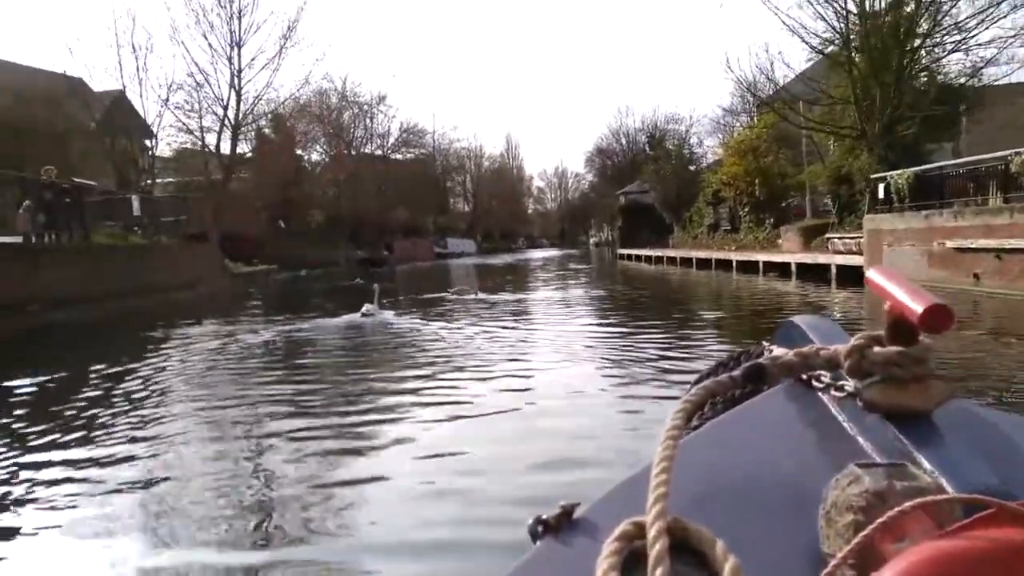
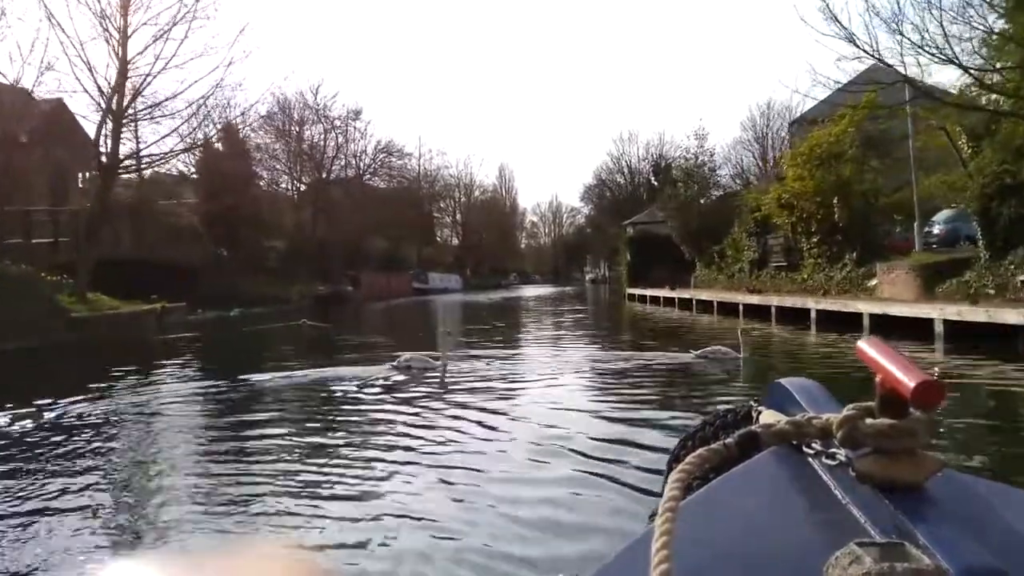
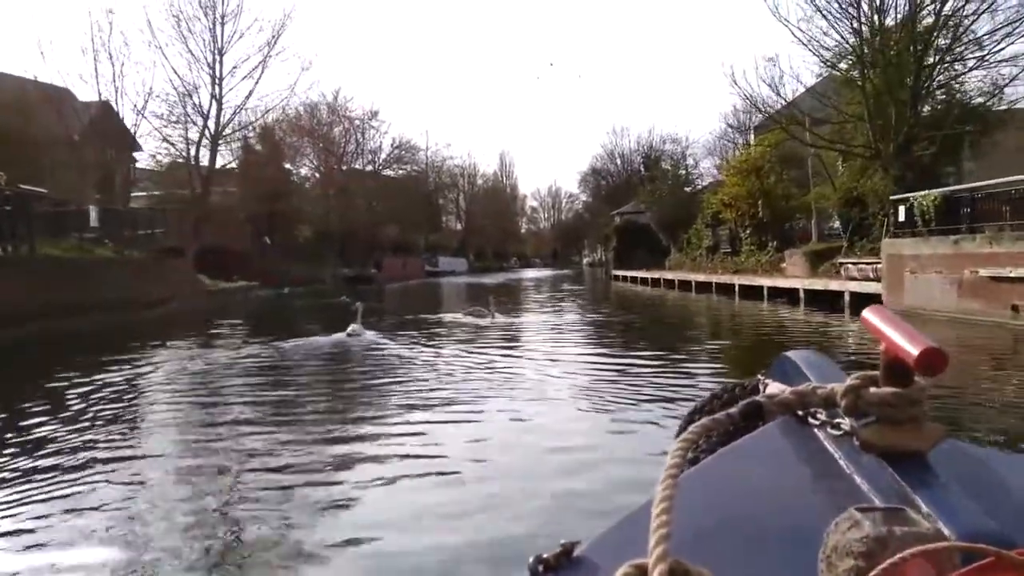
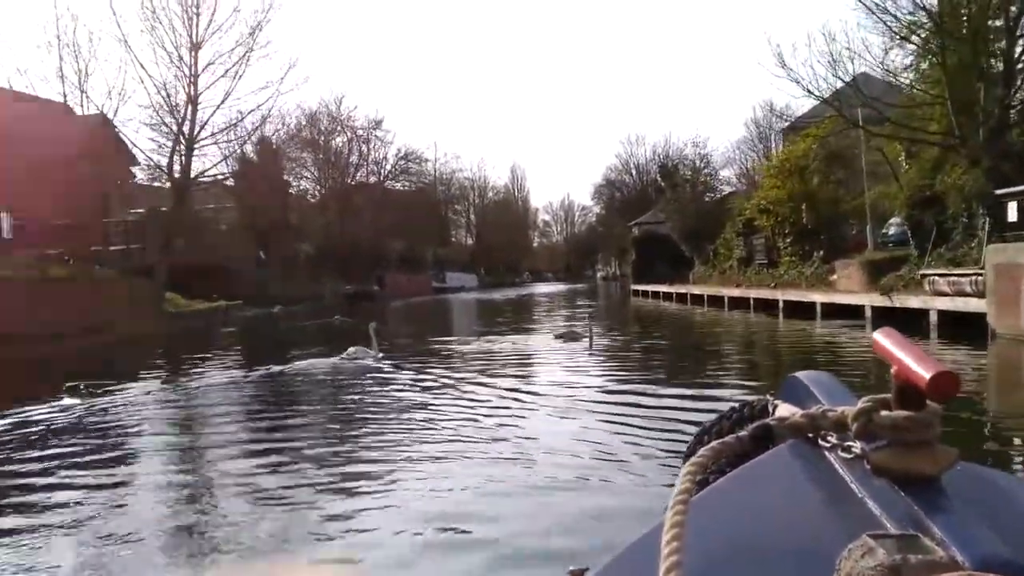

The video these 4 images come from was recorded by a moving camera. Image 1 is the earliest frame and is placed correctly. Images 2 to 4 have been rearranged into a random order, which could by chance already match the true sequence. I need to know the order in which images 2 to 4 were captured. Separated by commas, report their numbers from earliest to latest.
3, 4, 2
